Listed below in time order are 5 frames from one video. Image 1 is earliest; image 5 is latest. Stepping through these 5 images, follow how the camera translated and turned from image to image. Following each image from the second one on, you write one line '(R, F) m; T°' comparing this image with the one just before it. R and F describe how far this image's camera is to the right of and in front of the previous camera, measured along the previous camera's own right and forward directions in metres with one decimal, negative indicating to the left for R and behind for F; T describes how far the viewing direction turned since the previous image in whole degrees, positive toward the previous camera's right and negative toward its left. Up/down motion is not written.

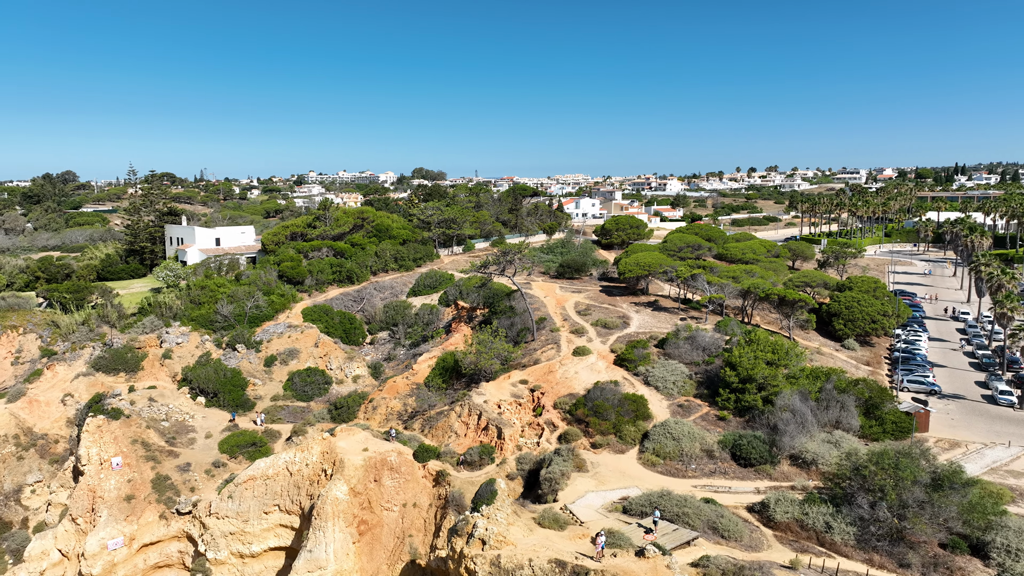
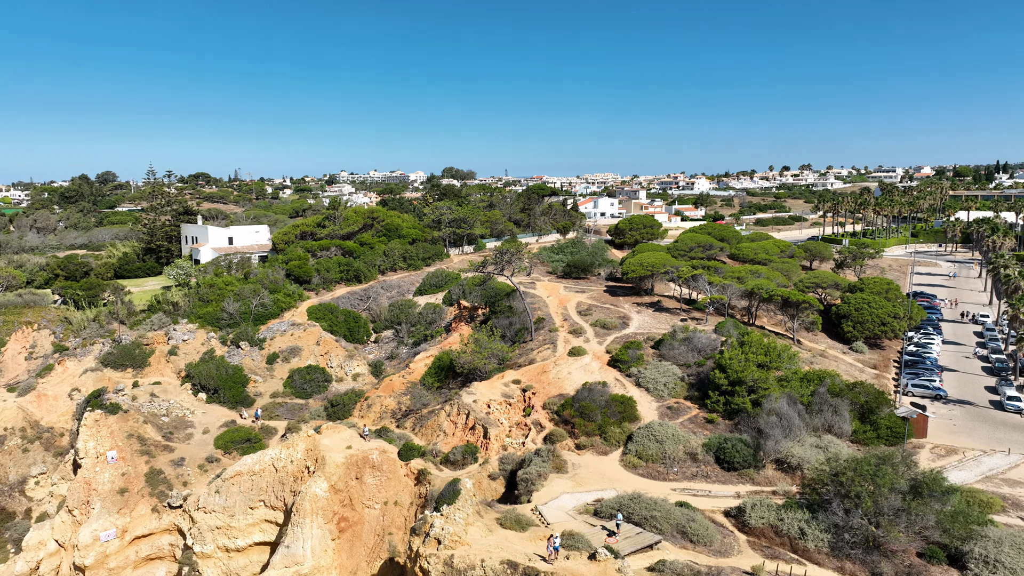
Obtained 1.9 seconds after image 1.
(+1.6, +0.1) m; -2°
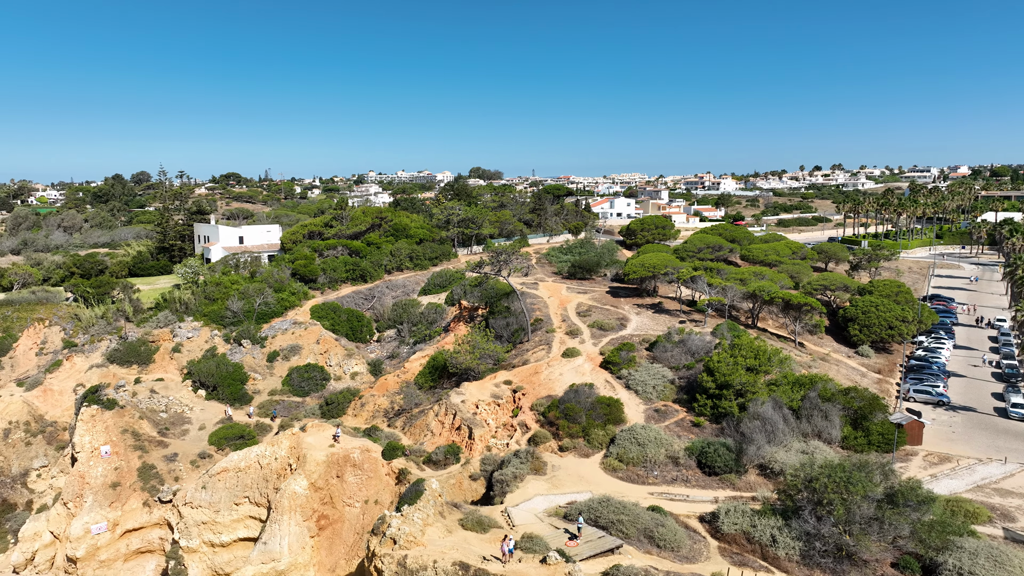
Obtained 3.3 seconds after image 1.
(+1.5, +0.1) m; -2°
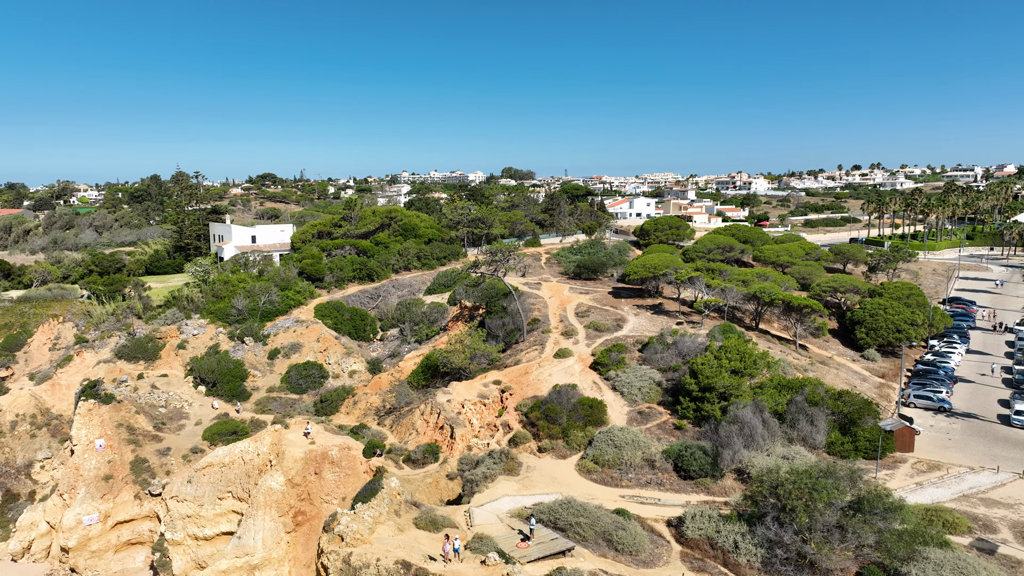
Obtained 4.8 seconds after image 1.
(+1.9, 0.0) m; -2°
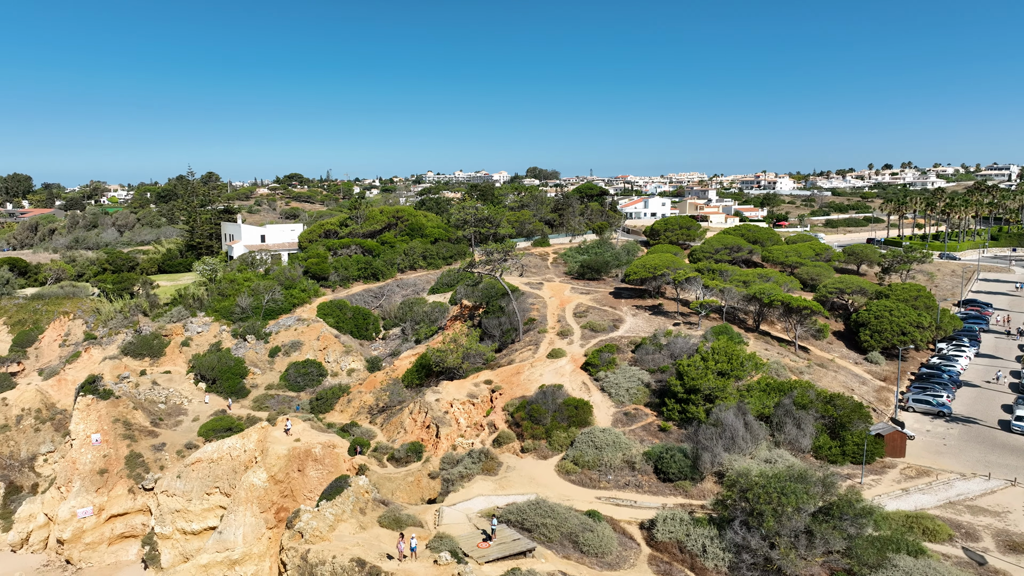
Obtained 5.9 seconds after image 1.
(+1.5, 0.0) m; -2°
